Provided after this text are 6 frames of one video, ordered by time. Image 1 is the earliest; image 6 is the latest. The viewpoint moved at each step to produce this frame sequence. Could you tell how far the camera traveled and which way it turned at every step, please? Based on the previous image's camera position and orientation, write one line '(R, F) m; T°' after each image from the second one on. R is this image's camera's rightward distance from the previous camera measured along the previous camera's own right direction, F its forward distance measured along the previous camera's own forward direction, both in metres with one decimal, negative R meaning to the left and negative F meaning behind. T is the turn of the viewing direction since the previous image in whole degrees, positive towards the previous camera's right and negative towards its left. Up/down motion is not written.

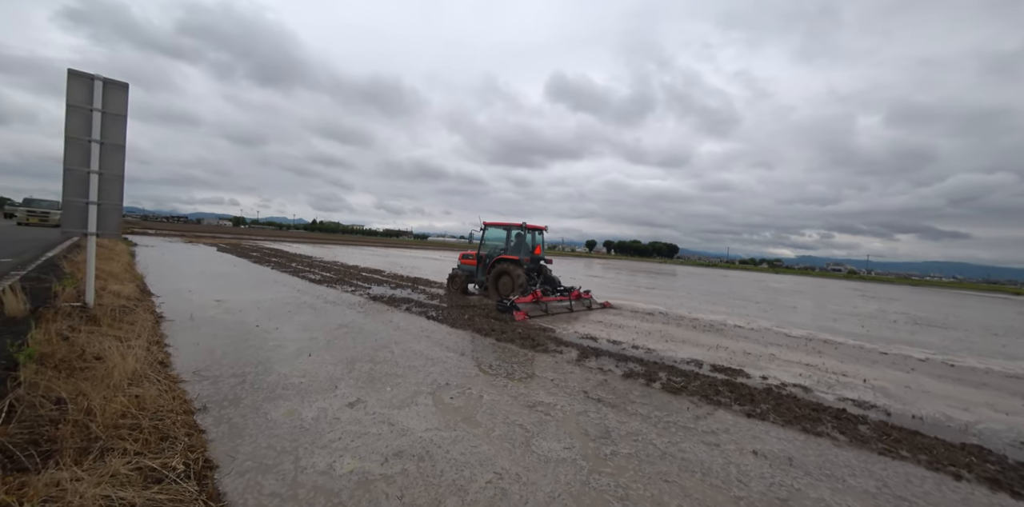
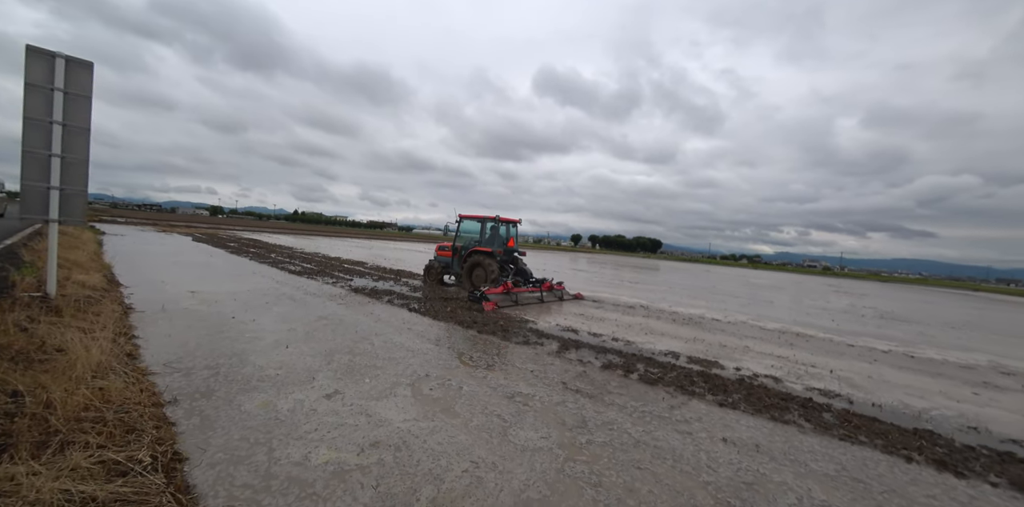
(0.0, 0.0) m; +2°
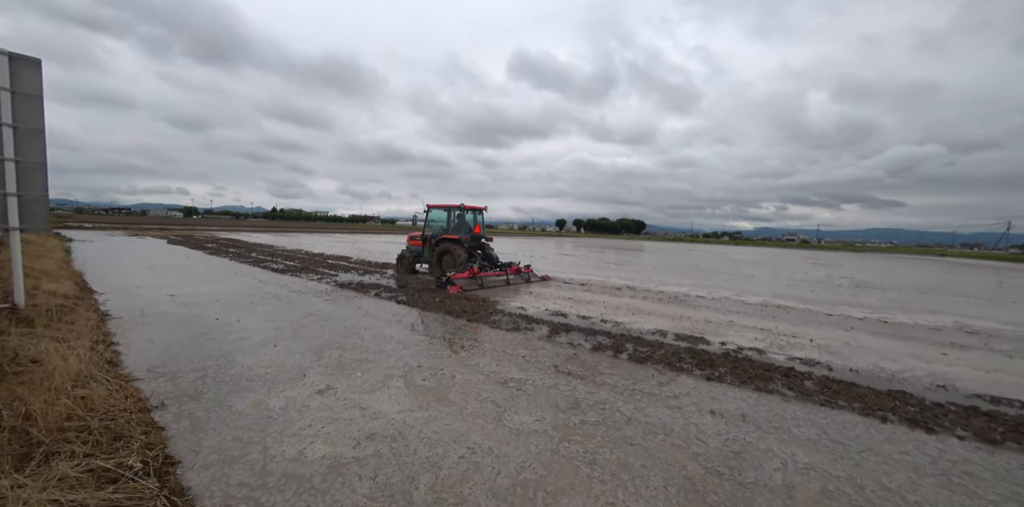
(0.0, 0.0) m; +2°
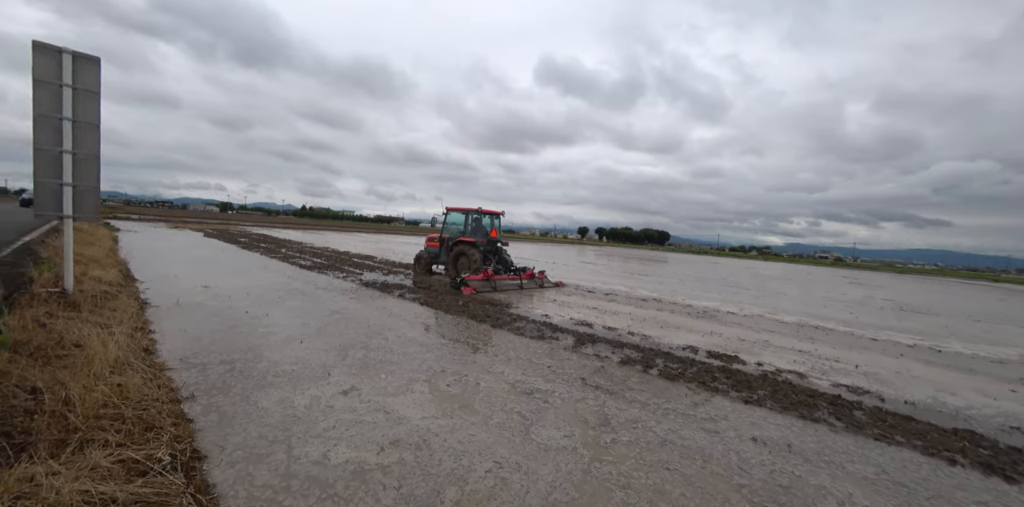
(-0.1, +0.1) m; -3°
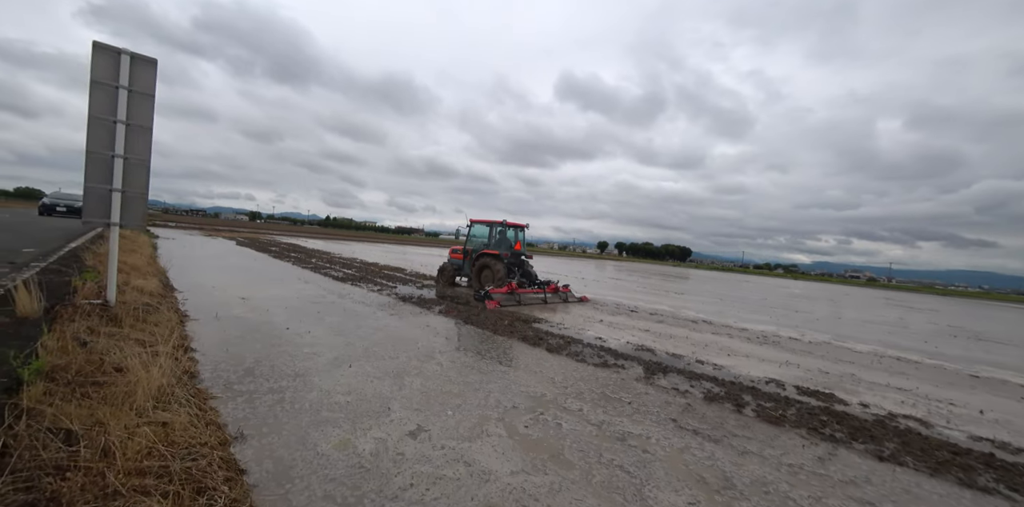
(-0.6, +0.5) m; -3°
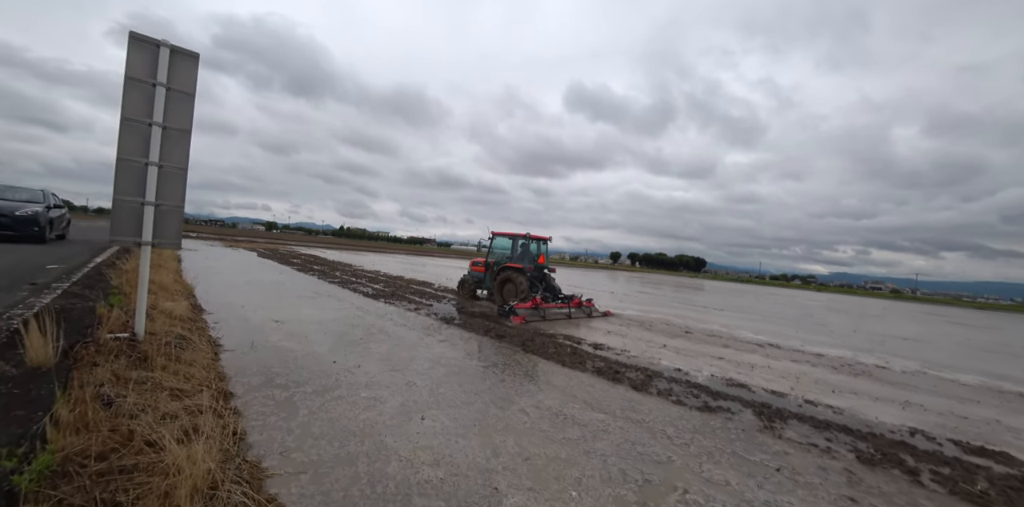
(-0.9, +0.8) m; -2°
